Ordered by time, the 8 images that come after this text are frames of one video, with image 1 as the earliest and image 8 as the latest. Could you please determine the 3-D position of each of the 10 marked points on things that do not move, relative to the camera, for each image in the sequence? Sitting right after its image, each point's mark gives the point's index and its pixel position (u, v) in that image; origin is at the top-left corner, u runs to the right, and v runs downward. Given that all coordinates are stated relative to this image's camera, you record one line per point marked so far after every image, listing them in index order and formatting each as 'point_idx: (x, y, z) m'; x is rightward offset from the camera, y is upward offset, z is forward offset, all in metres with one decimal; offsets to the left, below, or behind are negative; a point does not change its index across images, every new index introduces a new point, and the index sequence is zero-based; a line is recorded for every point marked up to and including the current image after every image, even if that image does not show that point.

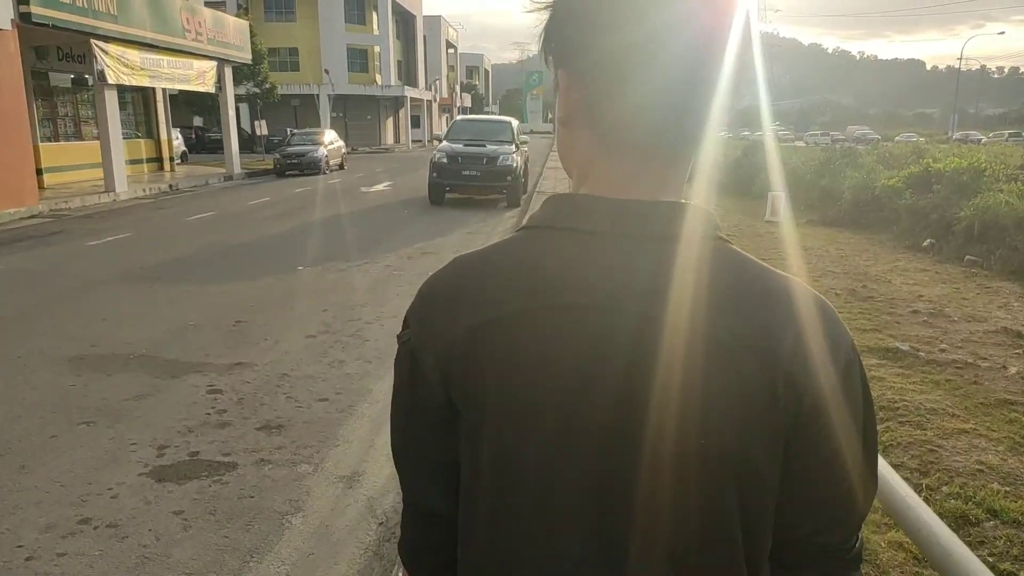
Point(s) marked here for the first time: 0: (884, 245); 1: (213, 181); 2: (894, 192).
0: (+7.8, +0.9, +15.9) m
1: (-7.5, +2.7, +18.8) m
2: (+9.2, +2.3, +18.1) m
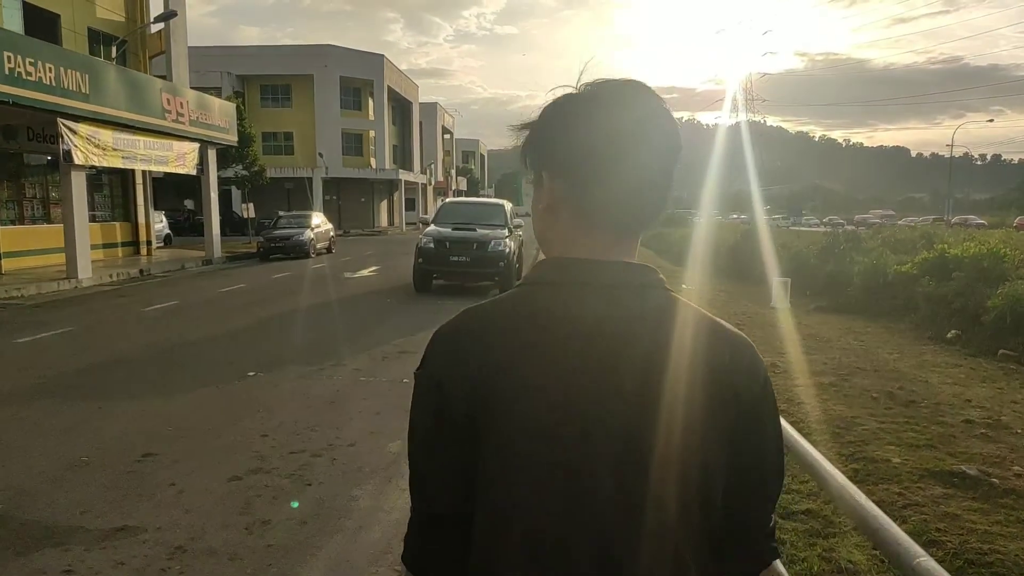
0: (+7.7, -0.9, +14.9) m
1: (-7.6, +0.5, +17.8) m
2: (+9.0, +0.2, +17.2) m
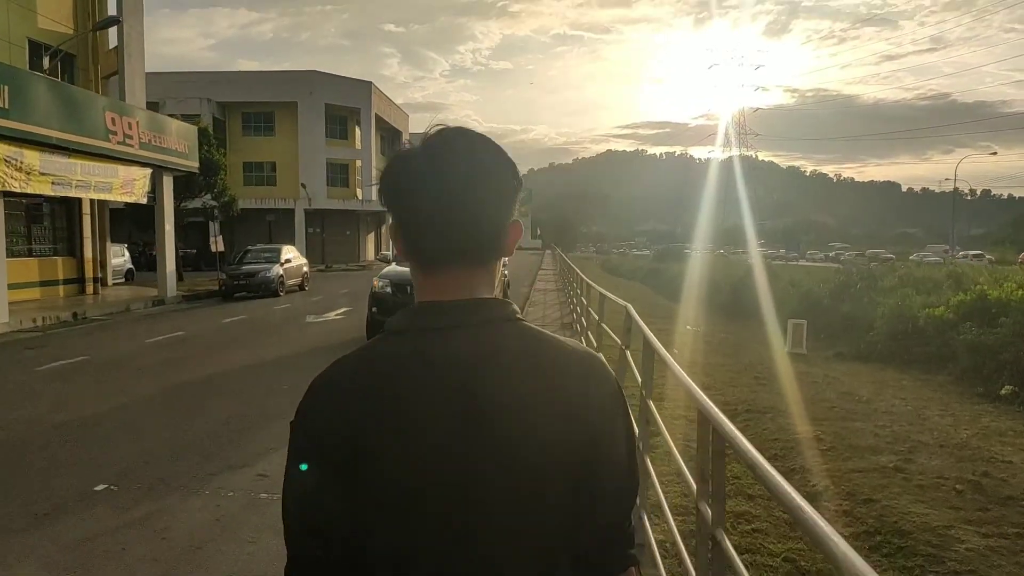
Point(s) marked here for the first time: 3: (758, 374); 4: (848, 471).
0: (+7.5, -1.7, +13.0) m
1: (-7.9, -0.4, +15.8) m
2: (+8.8, -0.7, +15.4) m
3: (+4.5, -1.5, +13.9) m
4: (+3.3, -1.8, +7.3) m
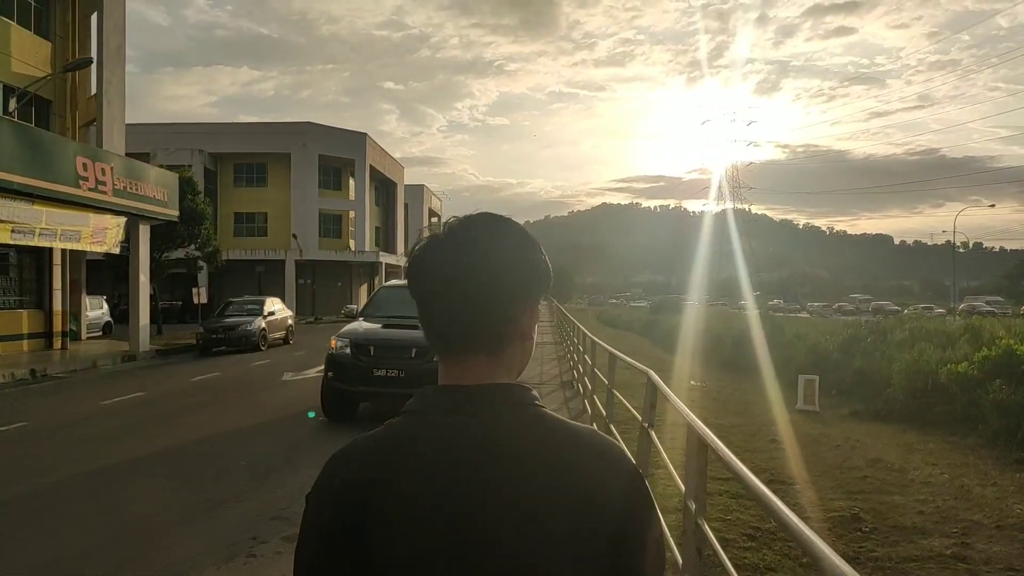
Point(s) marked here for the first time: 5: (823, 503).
0: (+7.4, -2.6, +11.9) m
1: (-8.0, -1.5, +14.8) m
2: (+8.7, -1.8, +14.4) m
3: (+4.4, -2.5, +12.9) m
4: (+3.2, -2.3, +6.3) m
5: (+3.3, -2.3, +8.1) m
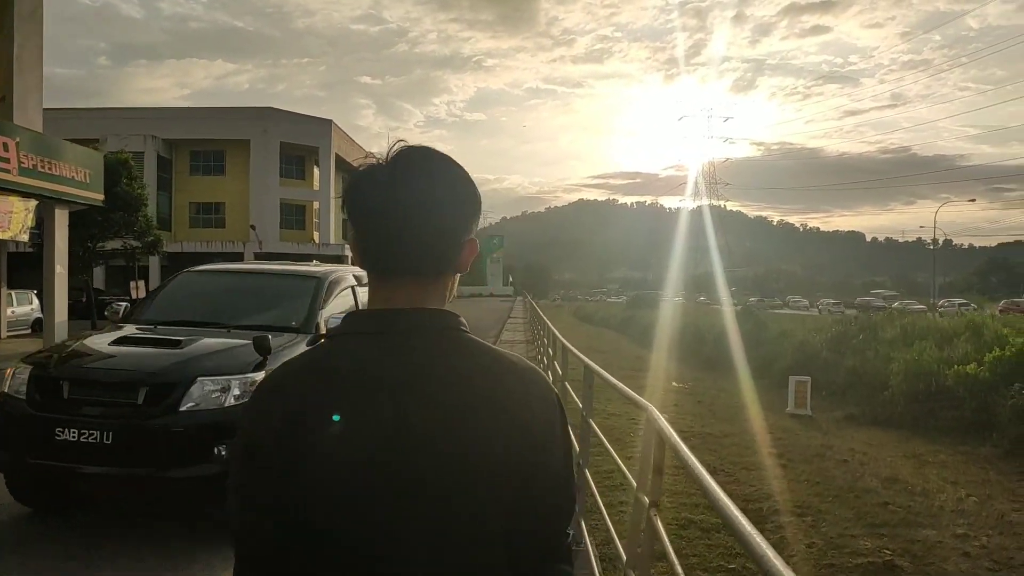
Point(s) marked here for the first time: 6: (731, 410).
0: (+6.9, -2.5, +10.6) m
1: (-8.6, -1.3, +13.0) m
2: (+8.1, -1.7, +13.1) m
3: (+3.9, -2.4, +11.4) m
4: (+2.9, -2.2, +4.8) m
5: (+2.9, -2.2, +6.6) m
6: (+4.6, -2.5, +15.7) m
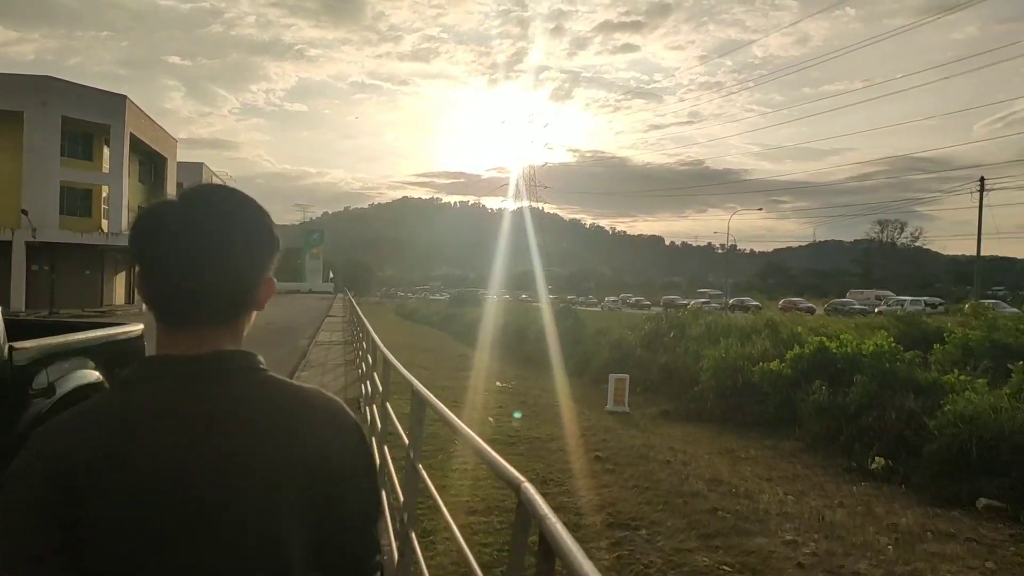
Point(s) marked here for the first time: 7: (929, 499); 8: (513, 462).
0: (+4.3, -2.5, +11.0) m
1: (-11.2, -1.2, +9.8) m
2: (+5.0, -1.7, +13.7) m
3: (+1.2, -2.4, +11.1) m
4: (+1.8, -2.2, +4.5) m
5: (+1.4, -2.2, +6.2) m
6: (+0.9, -2.5, +15.4) m
7: (+4.9, -2.5, +8.9) m
8: (0.0, -2.2, +9.7) m
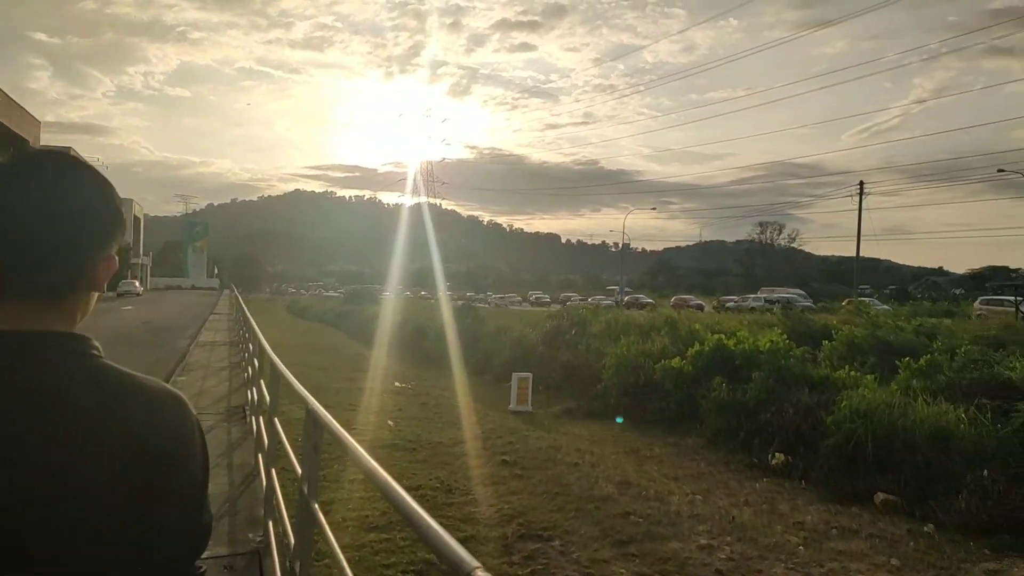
0: (+2.9, -2.5, +11.0) m
1: (-12.3, -1.1, +7.7) m
2: (+3.2, -1.7, +13.8) m
3: (-0.2, -2.3, +10.7) m
4: (+1.3, -2.2, +4.2) m
5: (+0.7, -2.2, +5.9) m
6: (-1.1, -2.5, +15.0) m
7: (+3.8, -2.5, +9.0) m
8: (-1.2, -2.2, +9.1) m
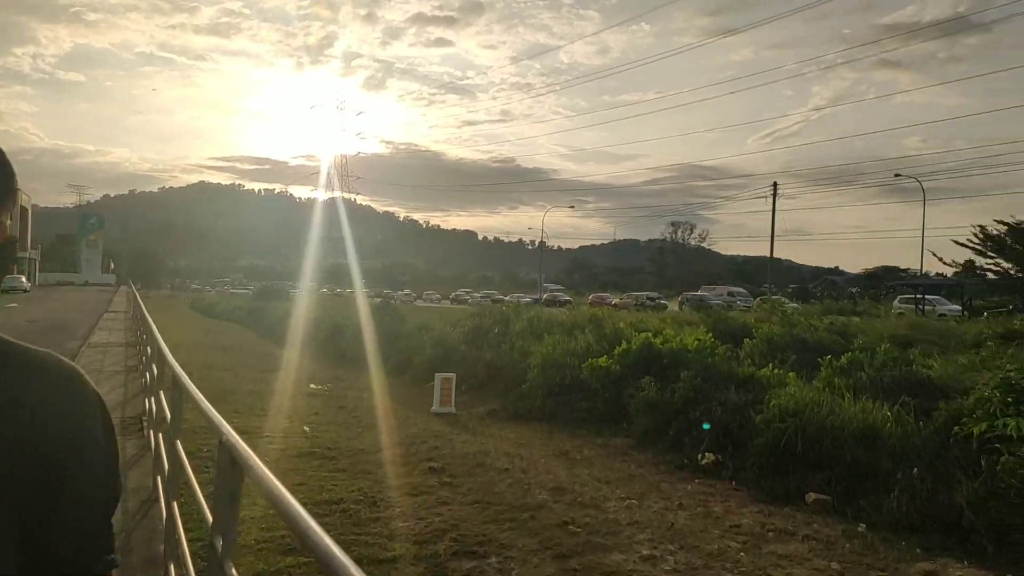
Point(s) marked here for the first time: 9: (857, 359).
0: (+1.9, -2.5, +10.8) m
1: (-12.9, -1.0, +5.8) m
2: (+1.8, -1.6, +13.6) m
3: (-1.2, -2.3, +10.2) m
4: (+1.0, -2.2, +3.9) m
5: (+0.2, -2.2, +5.5) m
6: (-2.5, -2.4, +14.3) m
7: (+3.0, -2.4, +8.9) m
8: (-2.0, -2.2, +8.5) m
9: (+5.2, -1.1, +11.4) m
